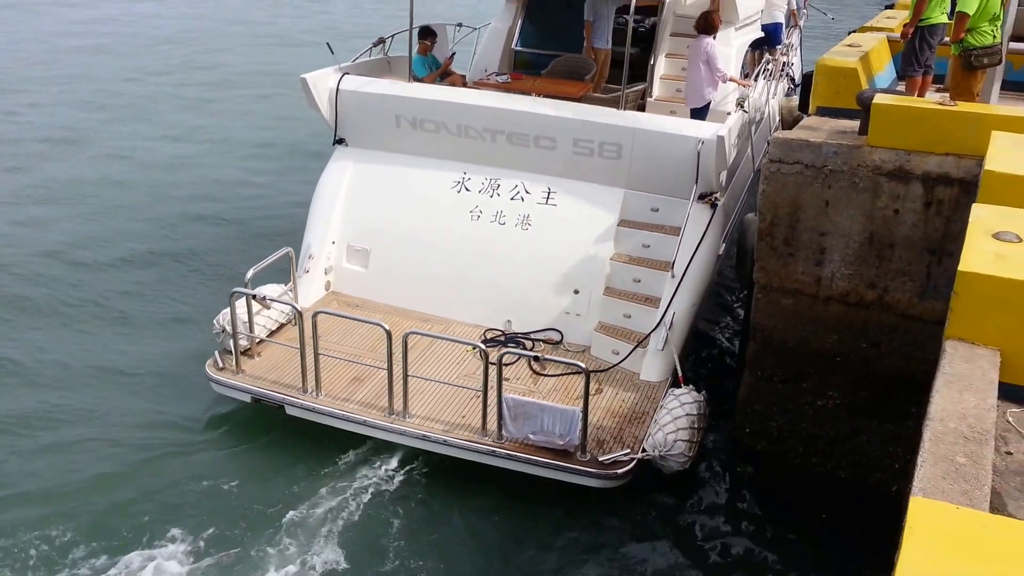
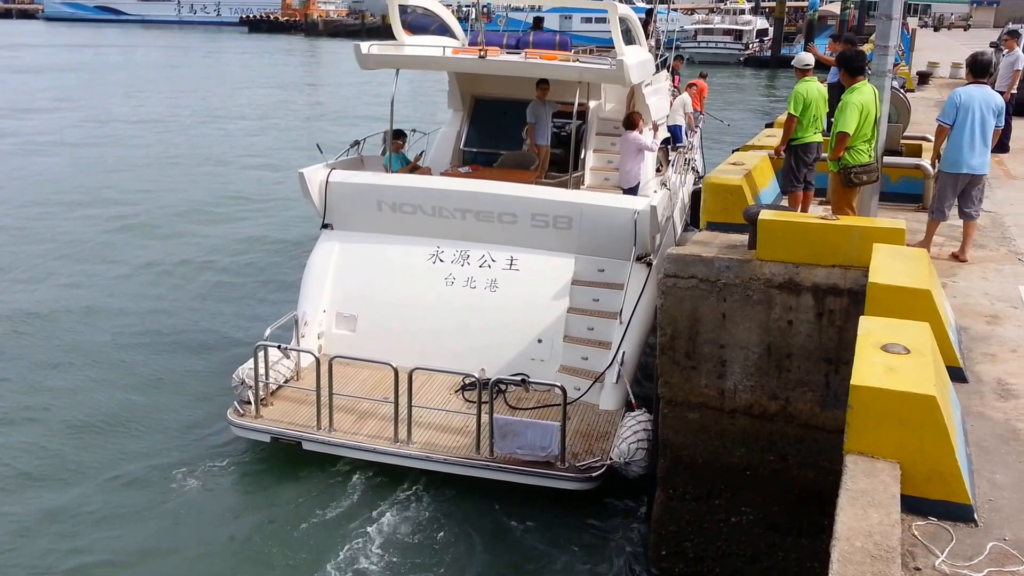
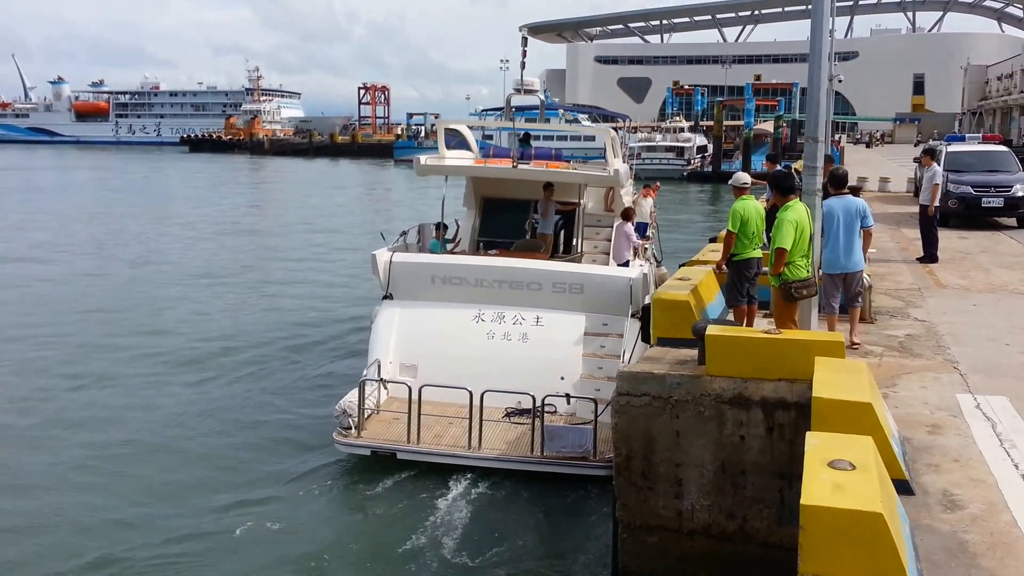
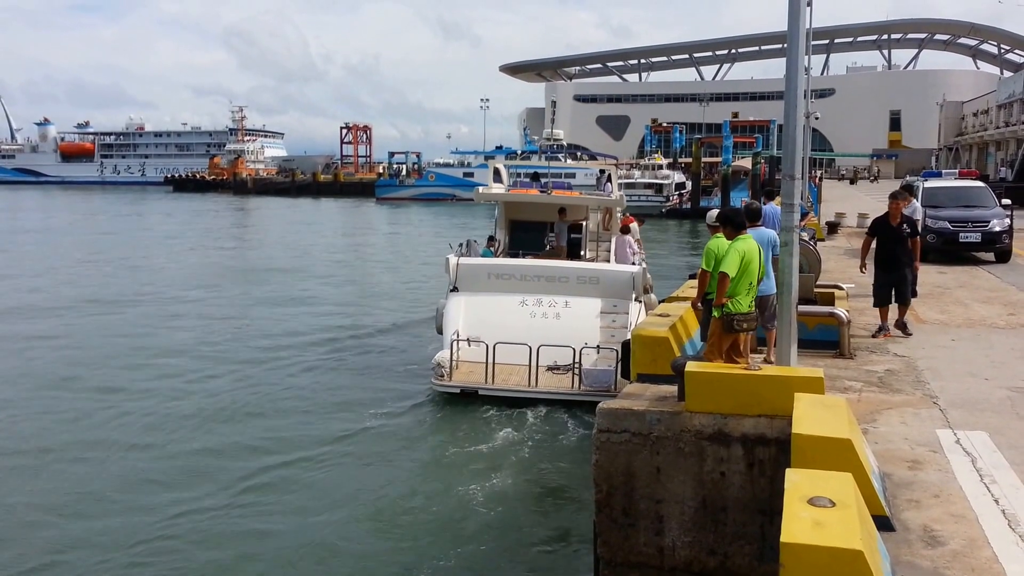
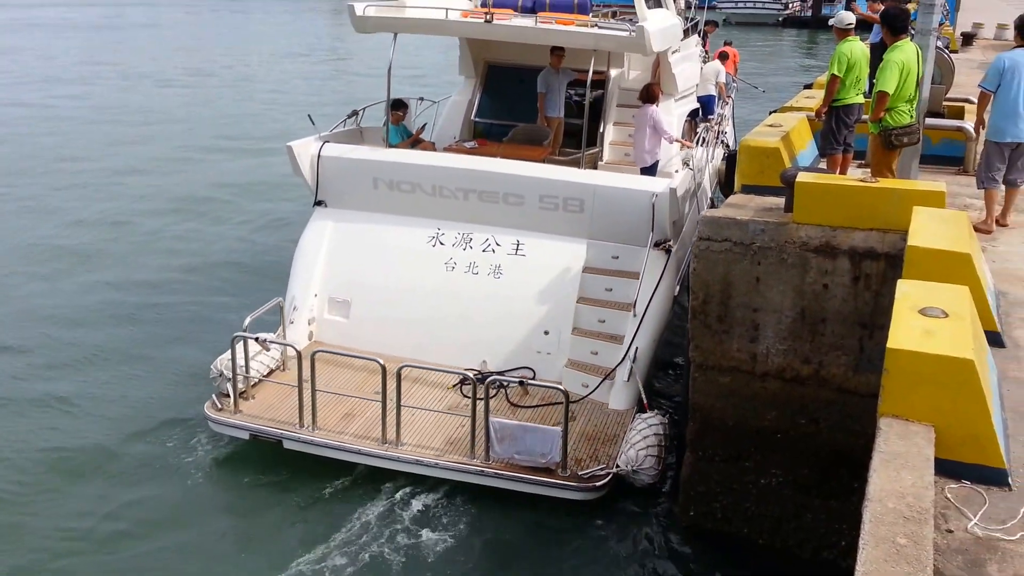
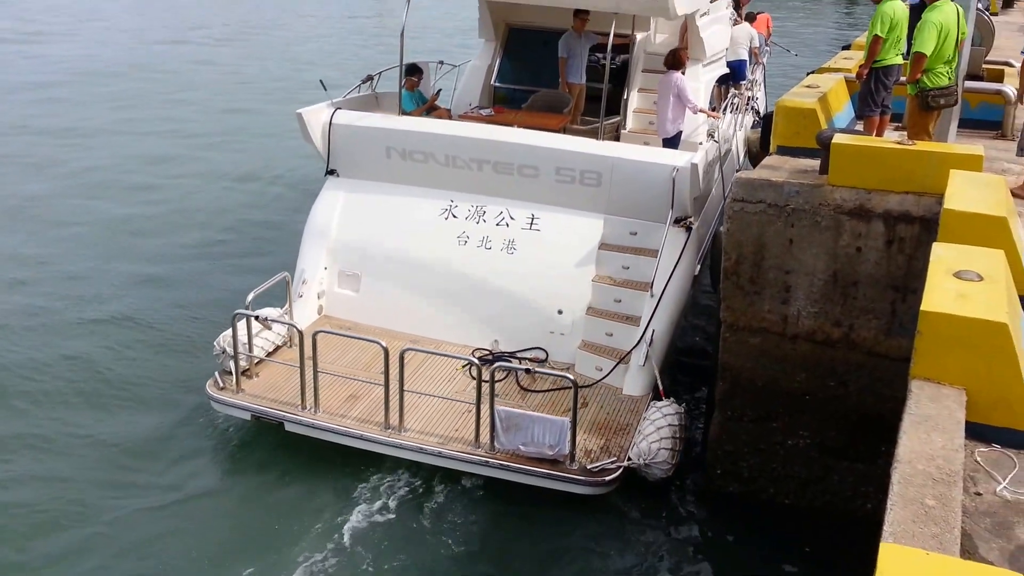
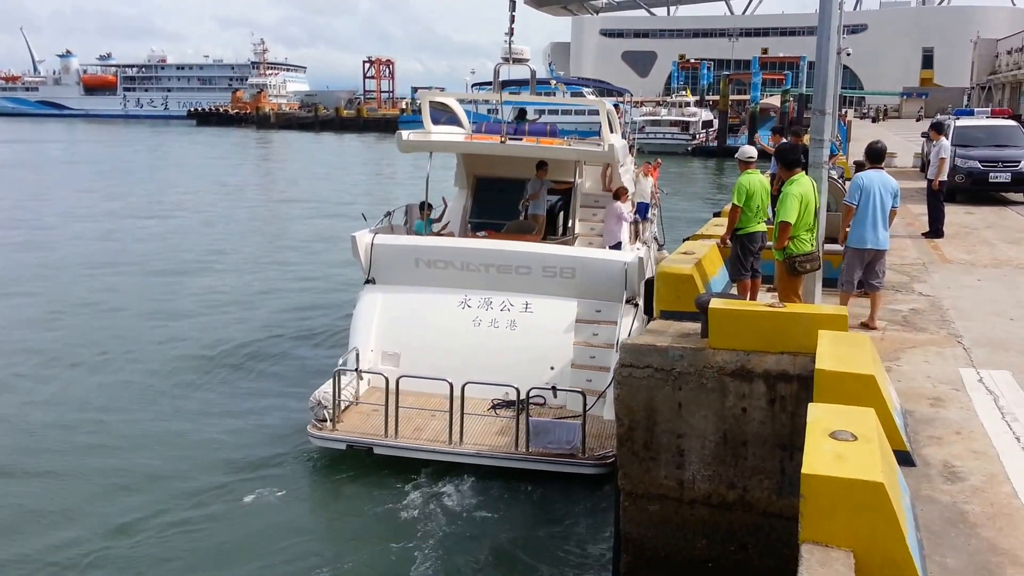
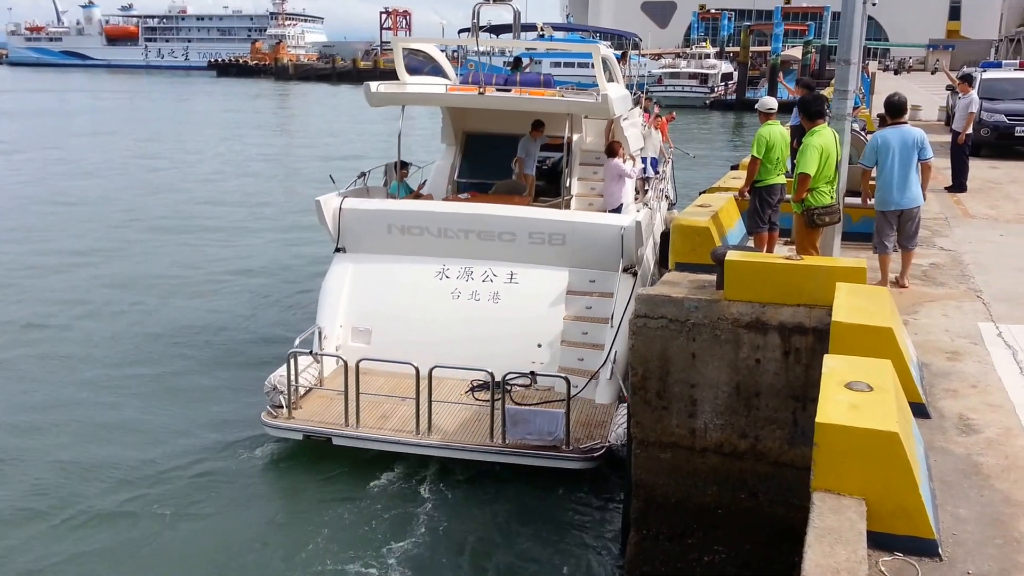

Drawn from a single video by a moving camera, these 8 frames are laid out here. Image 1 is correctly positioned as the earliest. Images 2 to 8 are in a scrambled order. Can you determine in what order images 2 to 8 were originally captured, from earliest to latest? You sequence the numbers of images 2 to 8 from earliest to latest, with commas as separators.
6, 5, 2, 8, 7, 3, 4
